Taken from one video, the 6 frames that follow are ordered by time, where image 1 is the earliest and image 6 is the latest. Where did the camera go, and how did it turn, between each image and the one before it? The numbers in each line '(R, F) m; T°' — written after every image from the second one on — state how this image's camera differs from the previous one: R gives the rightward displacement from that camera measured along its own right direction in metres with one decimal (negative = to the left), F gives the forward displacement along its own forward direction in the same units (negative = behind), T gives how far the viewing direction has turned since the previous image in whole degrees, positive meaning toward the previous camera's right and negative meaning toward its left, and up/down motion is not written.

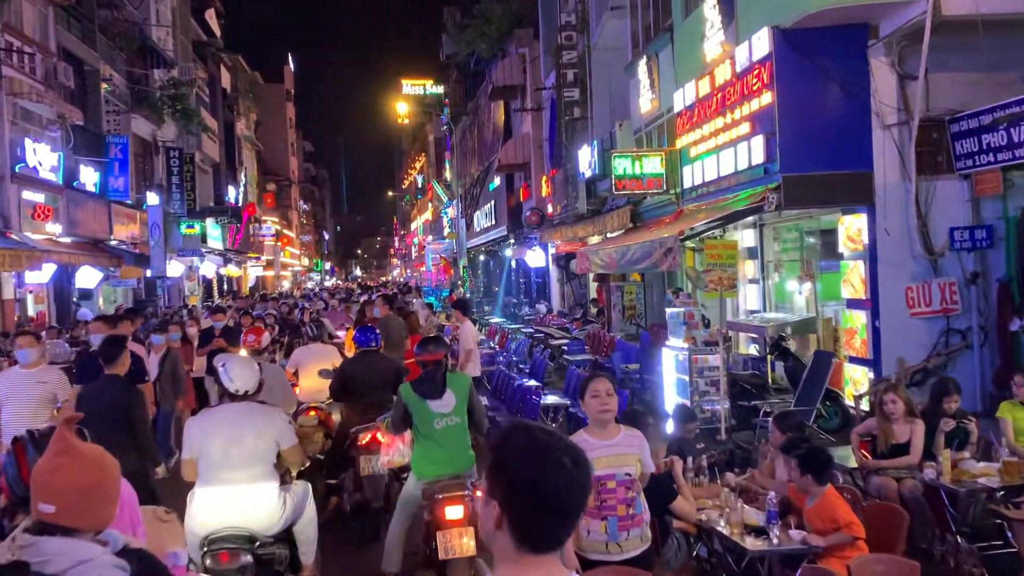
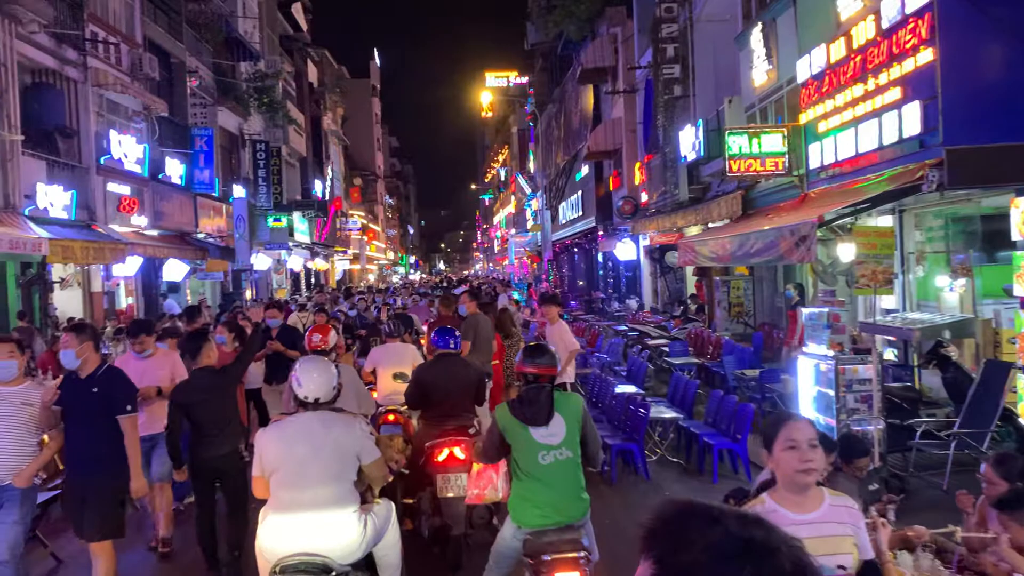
(-0.2, +1.3) m; -6°
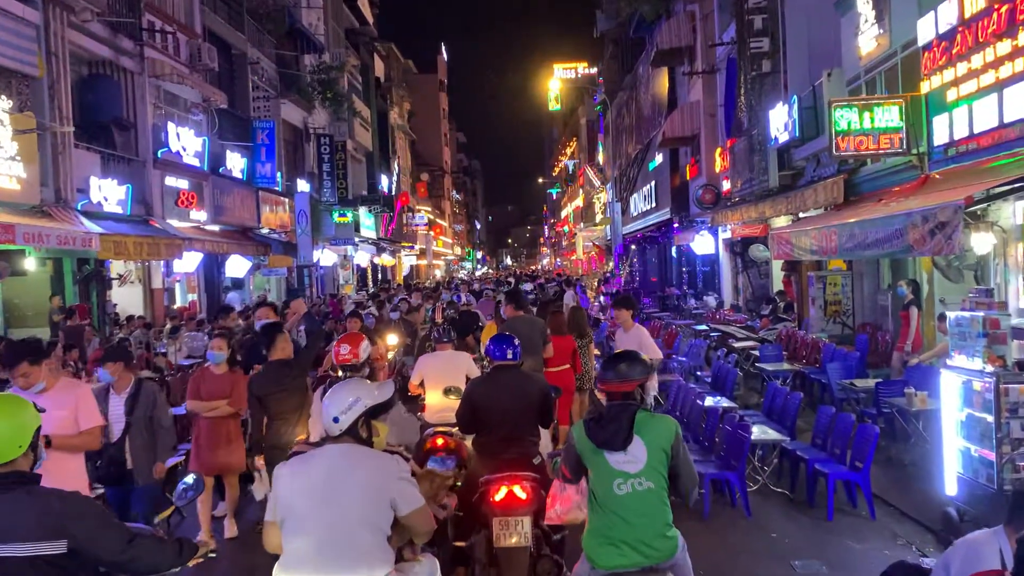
(-0.1, +1.3) m; -5°
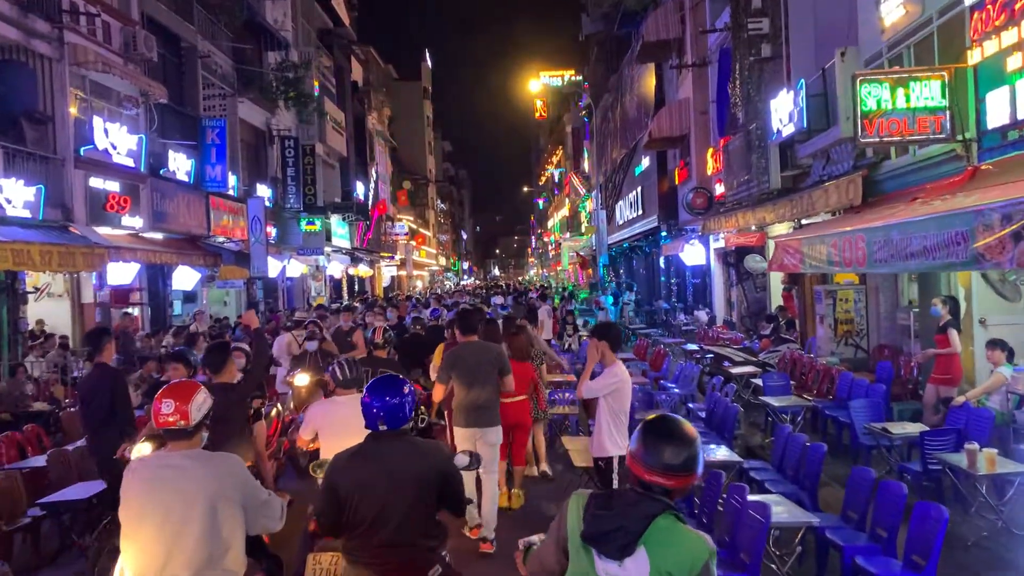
(+0.4, +2.2) m; +1°
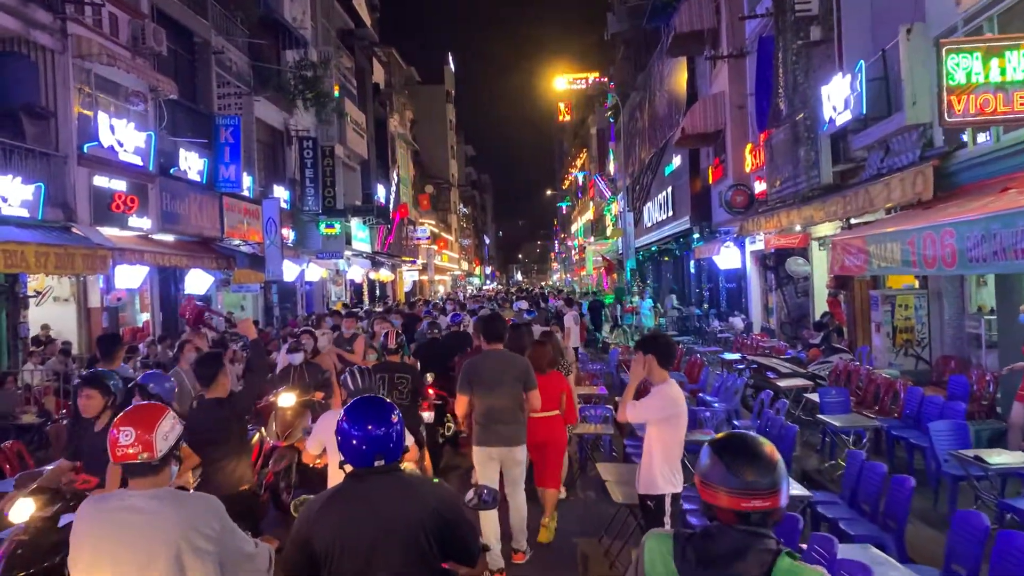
(0.0, +1.1) m; -2°
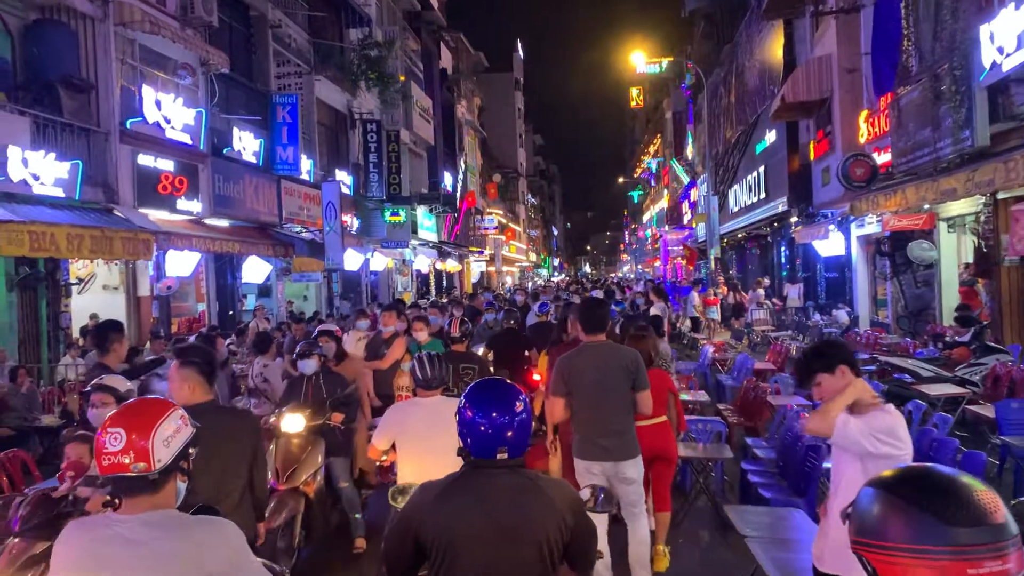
(-0.2, +1.9) m; -5°
